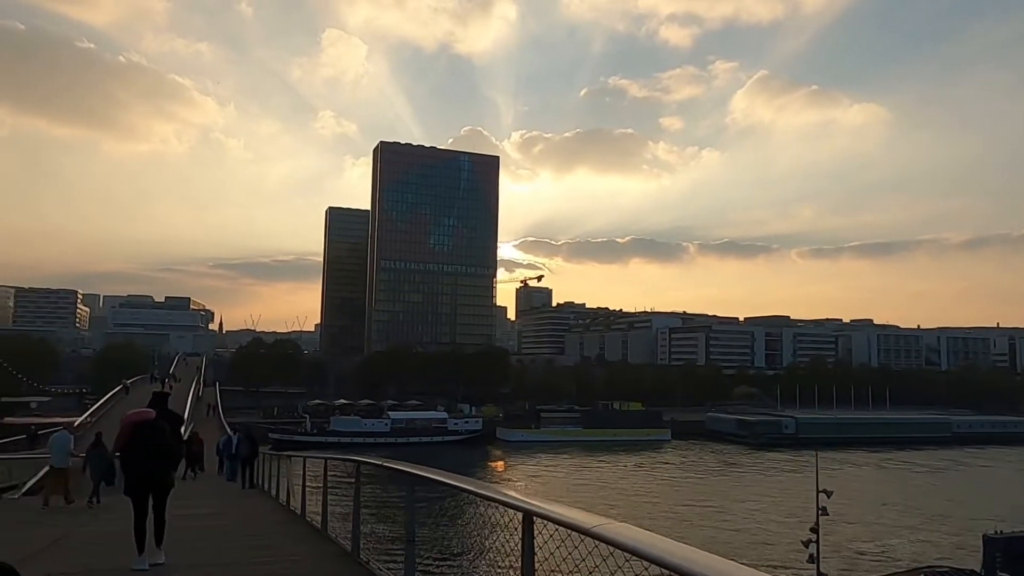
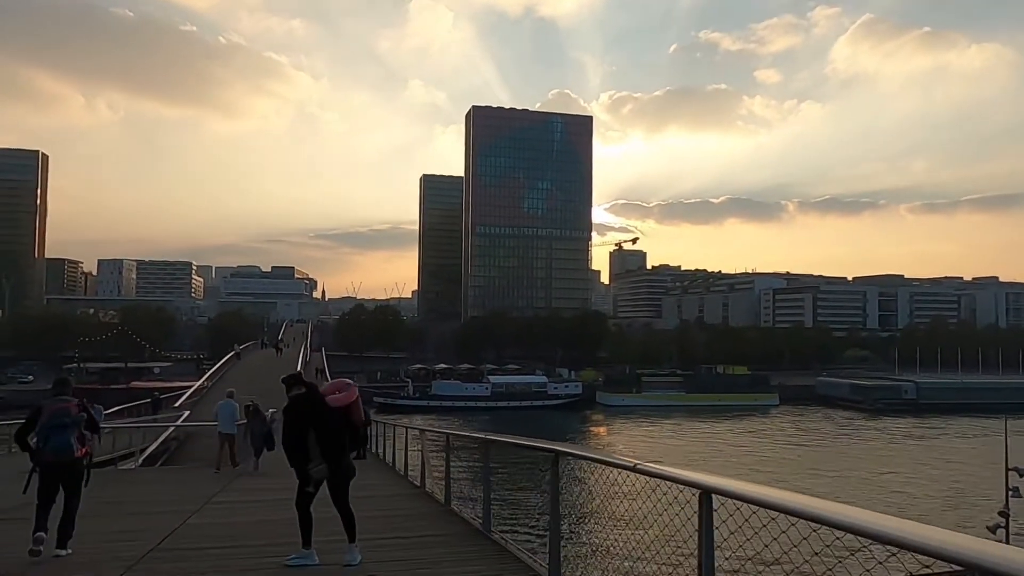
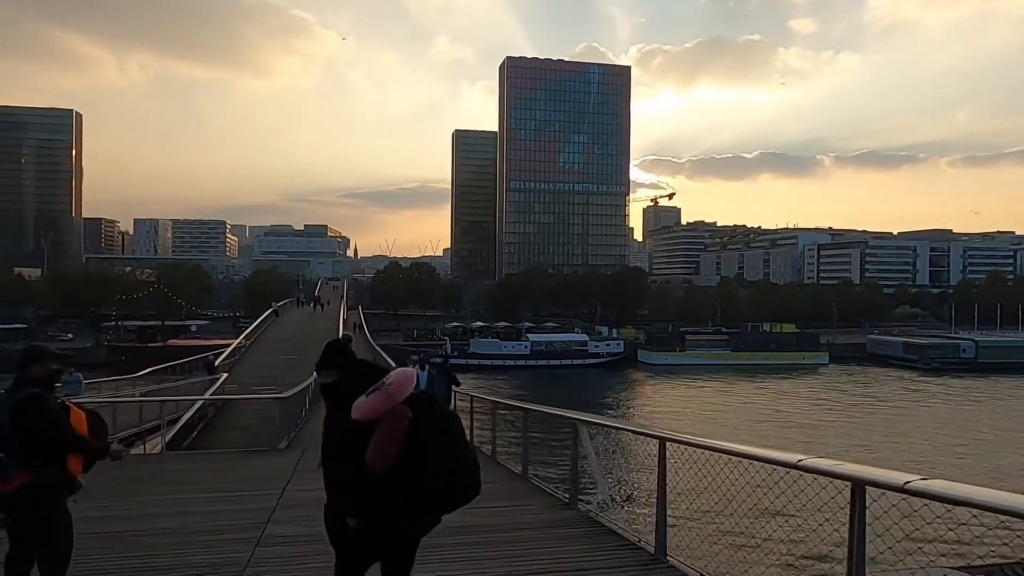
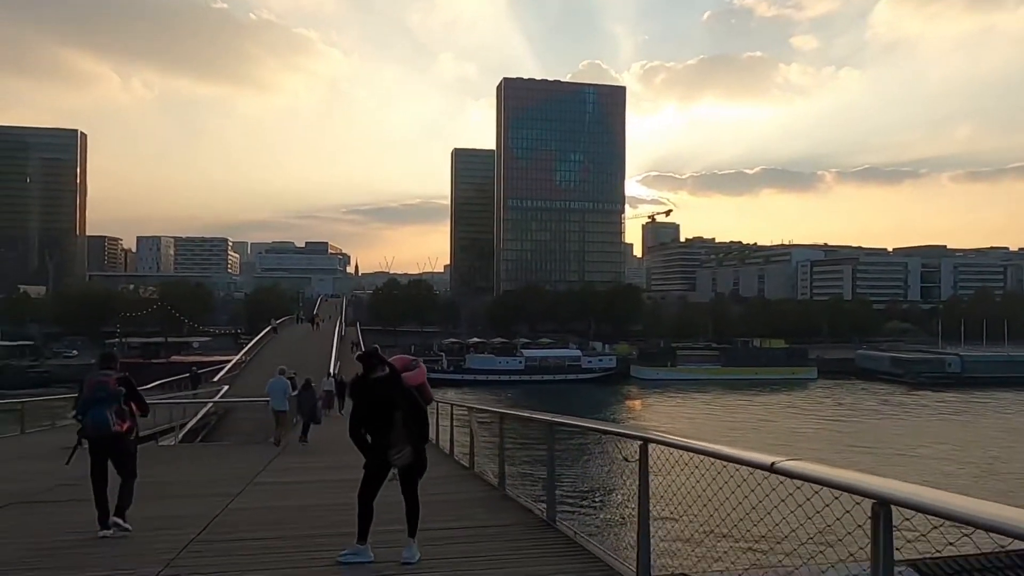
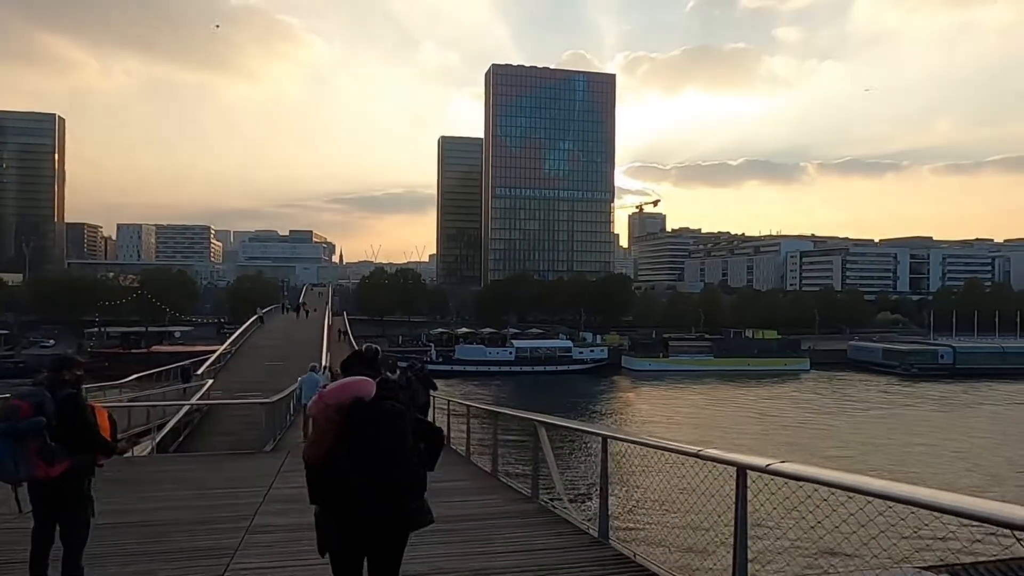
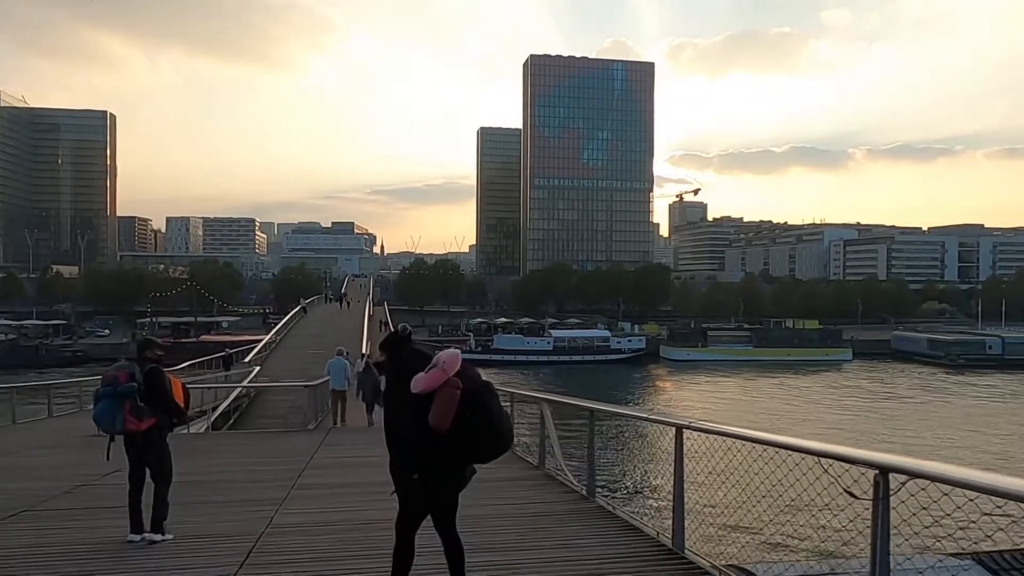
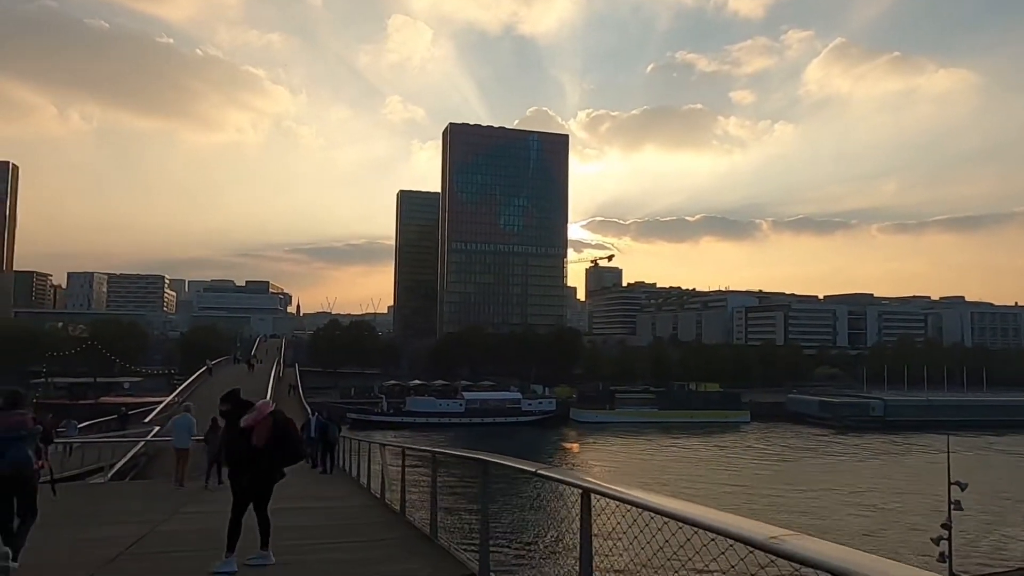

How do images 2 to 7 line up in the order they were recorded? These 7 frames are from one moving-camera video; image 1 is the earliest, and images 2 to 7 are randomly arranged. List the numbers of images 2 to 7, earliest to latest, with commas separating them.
7, 2, 4, 6, 5, 3
